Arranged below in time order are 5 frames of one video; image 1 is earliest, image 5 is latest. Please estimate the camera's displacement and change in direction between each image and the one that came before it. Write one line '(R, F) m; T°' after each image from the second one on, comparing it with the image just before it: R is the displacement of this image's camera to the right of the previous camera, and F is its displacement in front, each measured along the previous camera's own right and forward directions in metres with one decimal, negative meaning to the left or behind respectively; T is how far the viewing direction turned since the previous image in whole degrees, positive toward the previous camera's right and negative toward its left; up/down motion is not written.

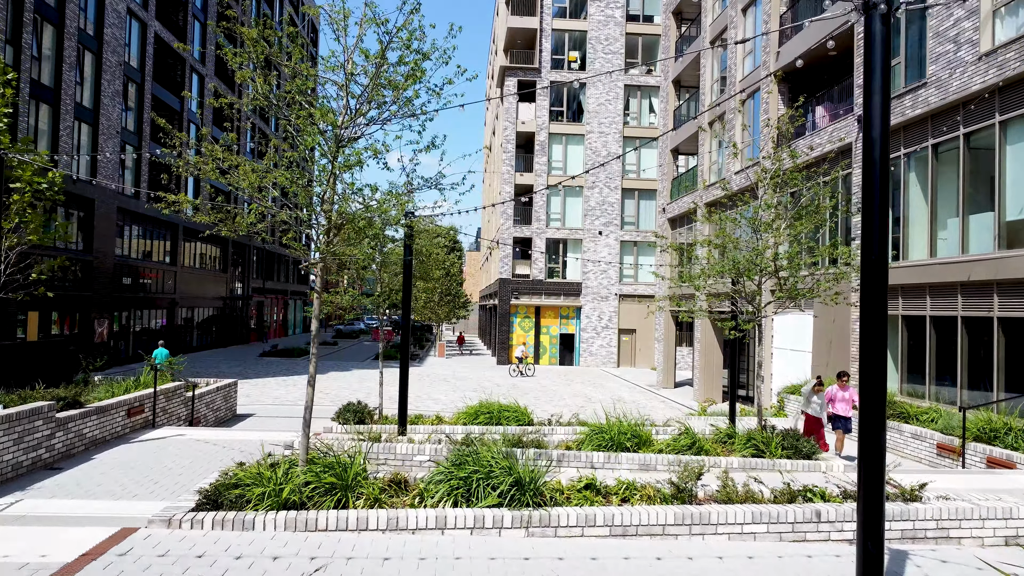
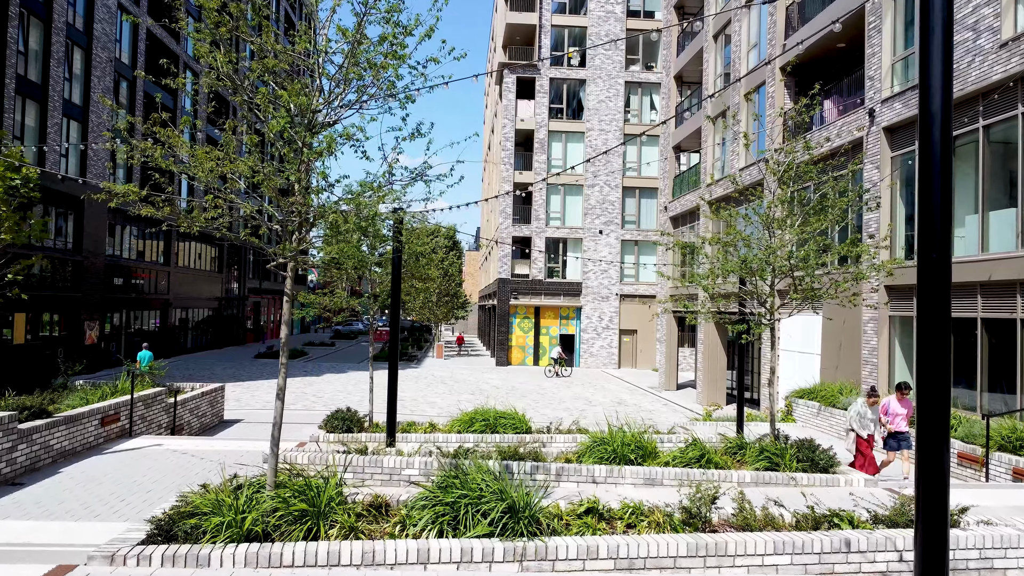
(+0.1, +0.6) m; 0°
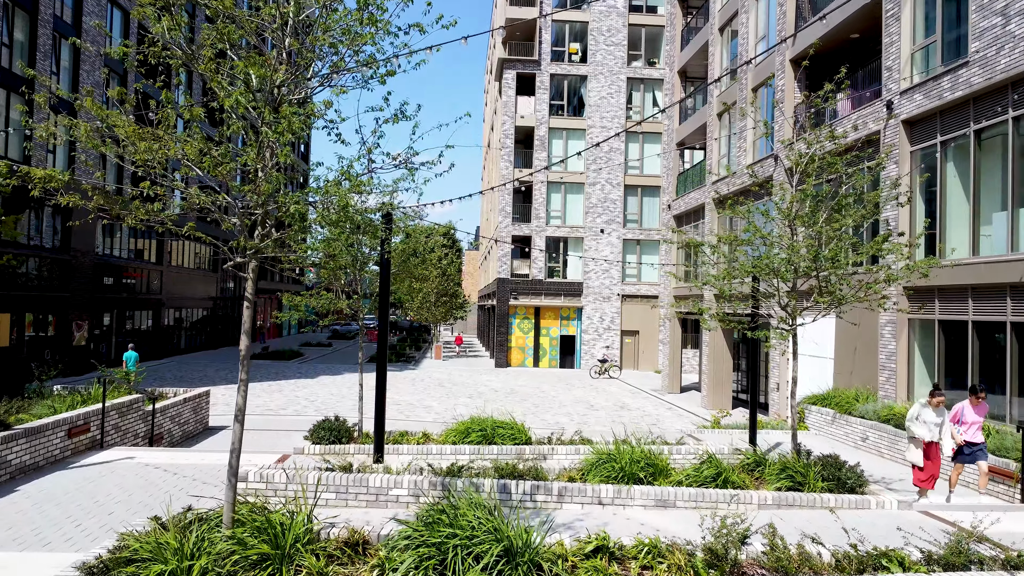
(0.0, +0.7) m; 0°
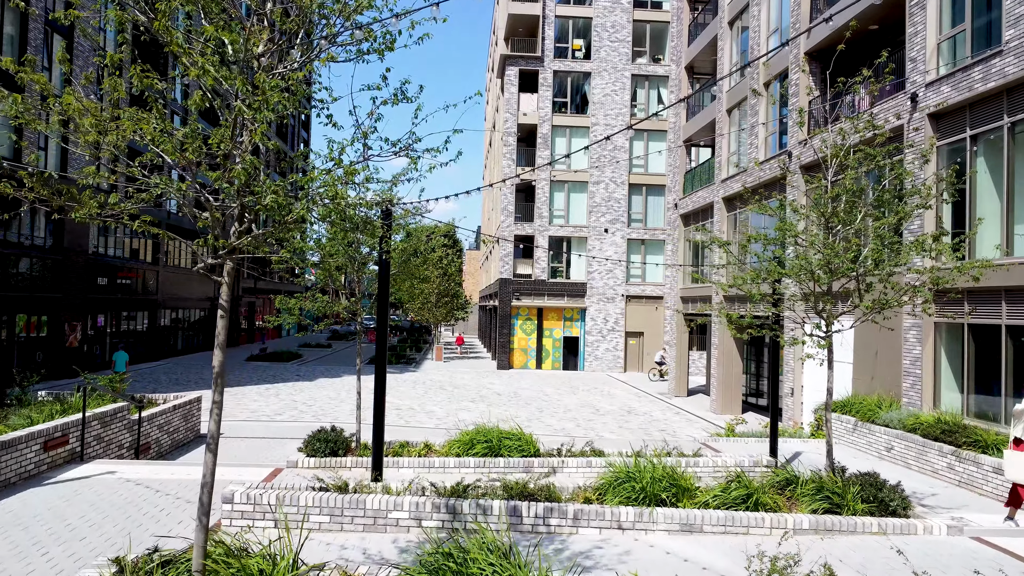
(-0.1, +0.6) m; 0°
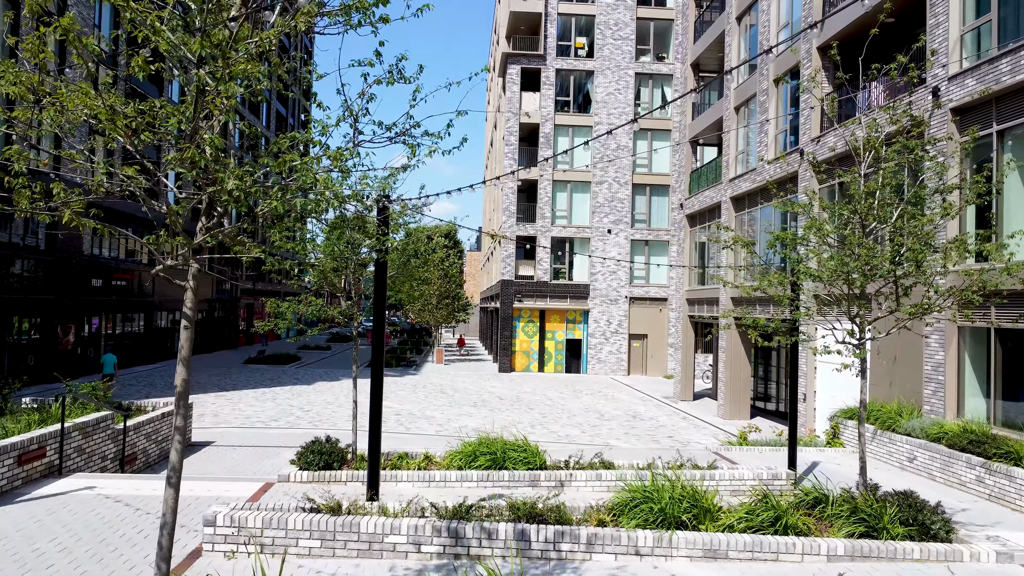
(-0.1, +0.5) m; 0°
